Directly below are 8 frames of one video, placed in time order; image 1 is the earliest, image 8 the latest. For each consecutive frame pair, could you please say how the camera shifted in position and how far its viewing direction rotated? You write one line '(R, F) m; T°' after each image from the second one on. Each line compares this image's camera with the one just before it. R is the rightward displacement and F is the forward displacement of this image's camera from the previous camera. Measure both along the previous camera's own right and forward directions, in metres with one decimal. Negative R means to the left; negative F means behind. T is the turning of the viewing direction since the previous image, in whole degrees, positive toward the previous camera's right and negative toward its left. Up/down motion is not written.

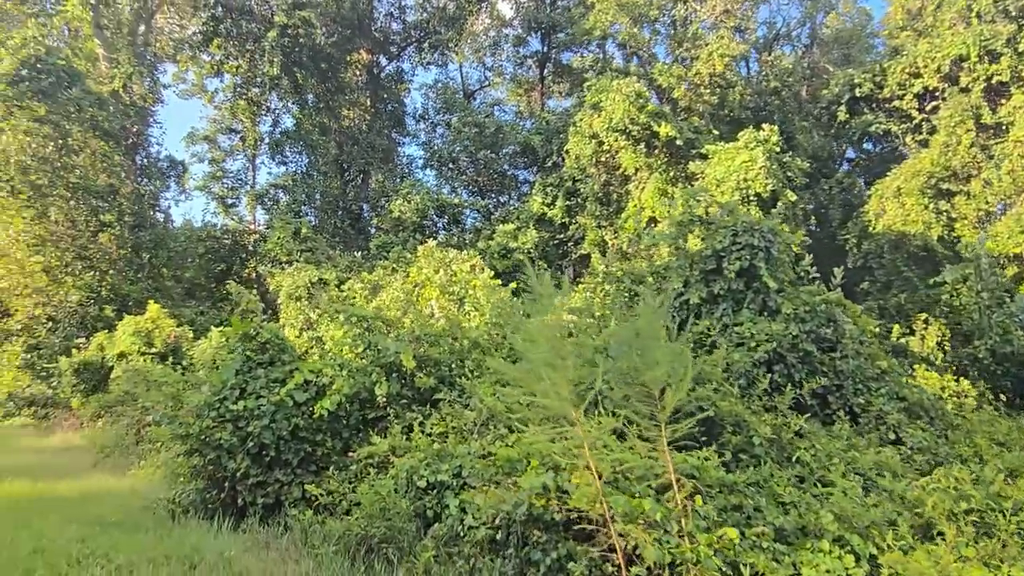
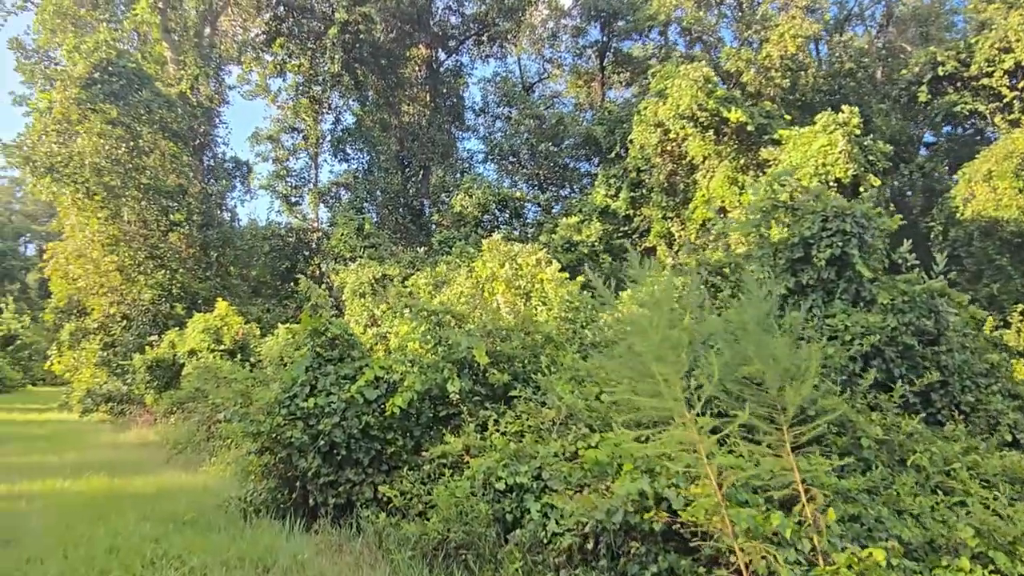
(-0.1, +0.2) m; -4°
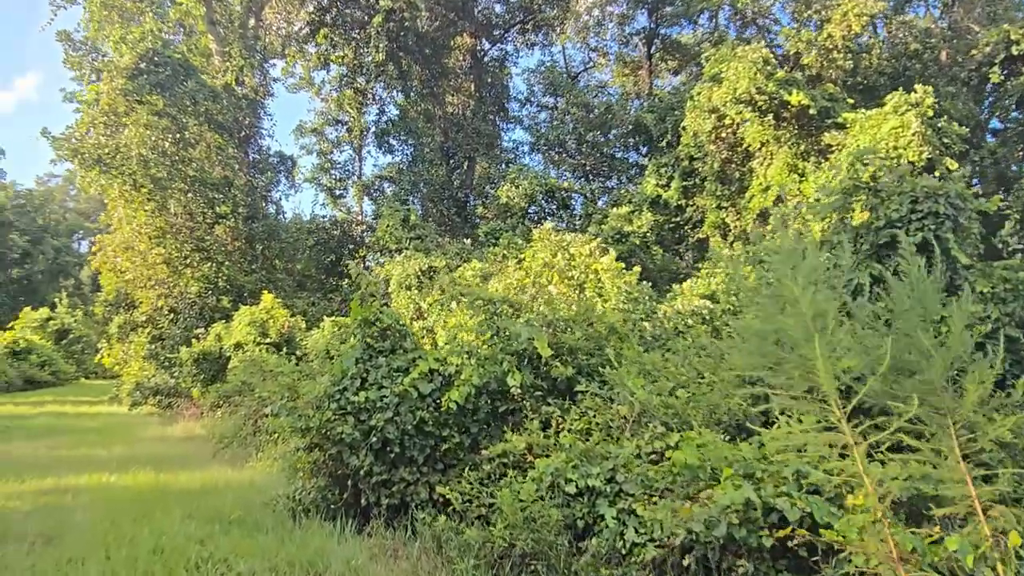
(-0.1, +0.3) m; -3°
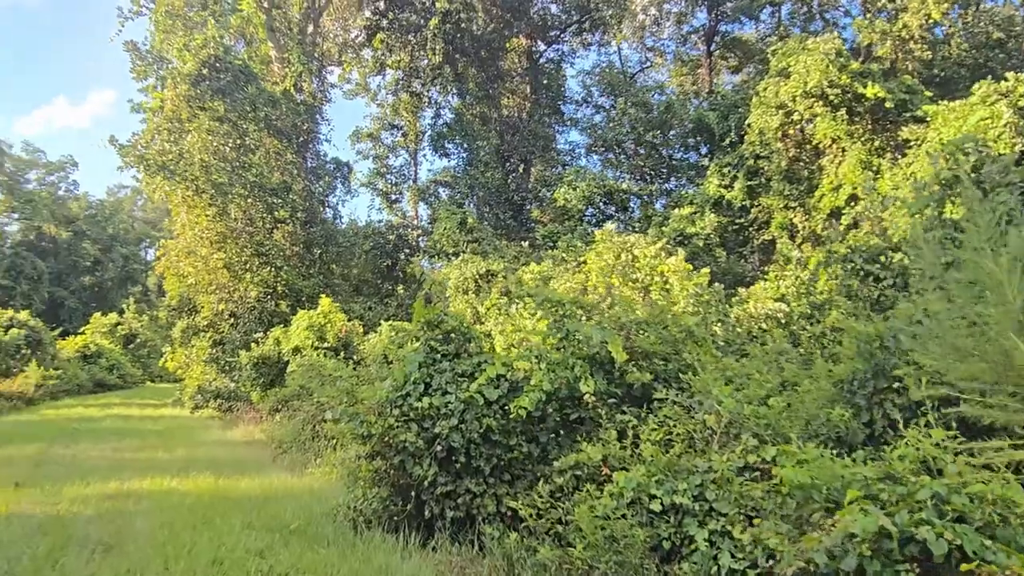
(-0.1, +0.3) m; -4°
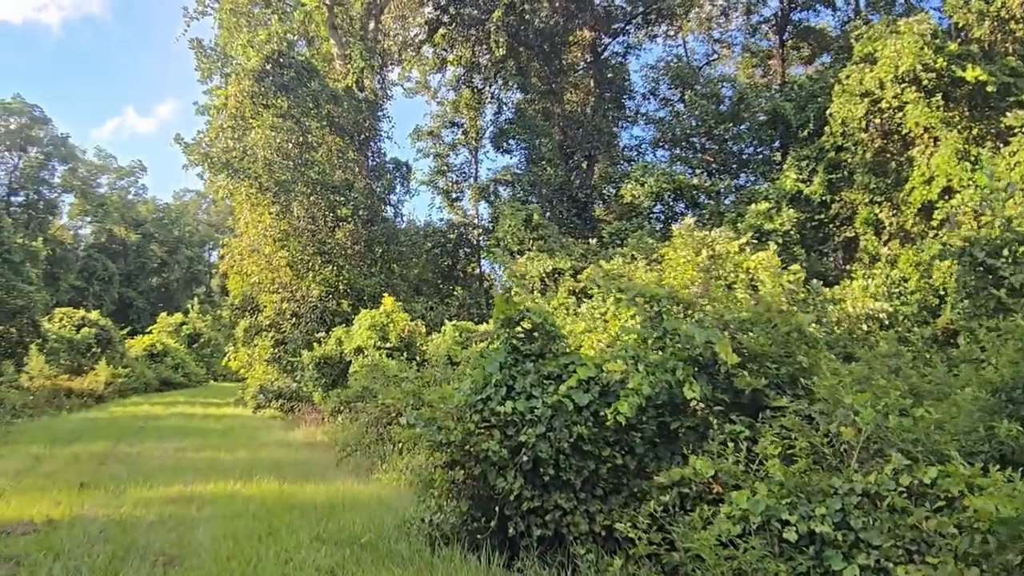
(-0.2, +0.4) m; -4°
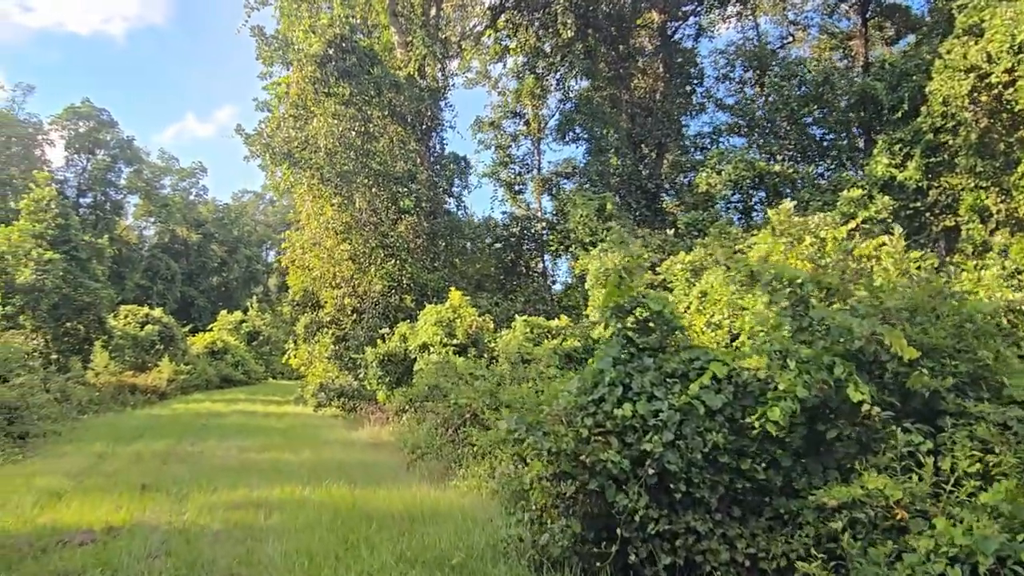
(-0.3, +0.5) m; -4°
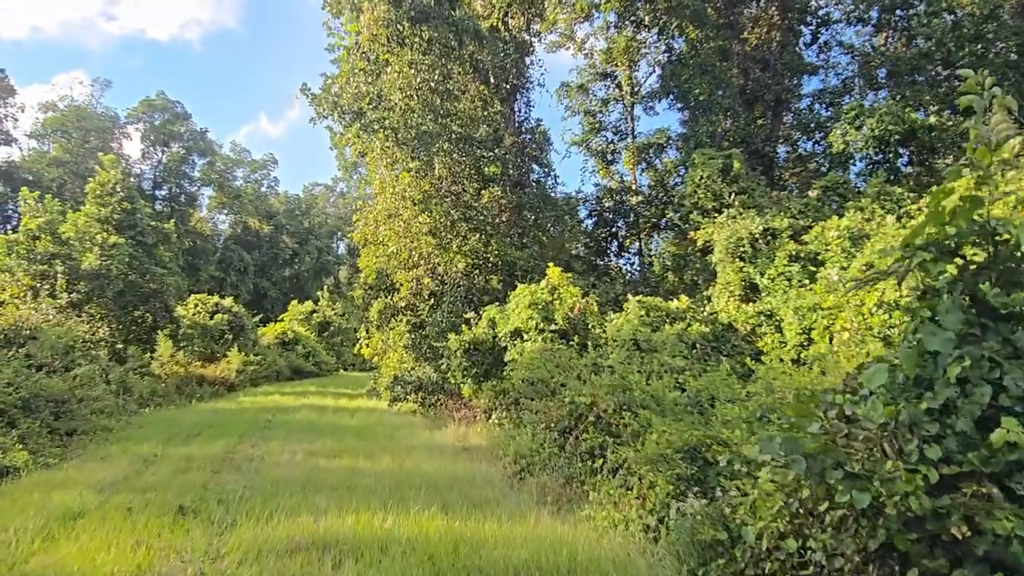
(-0.5, +1.4) m; -5°
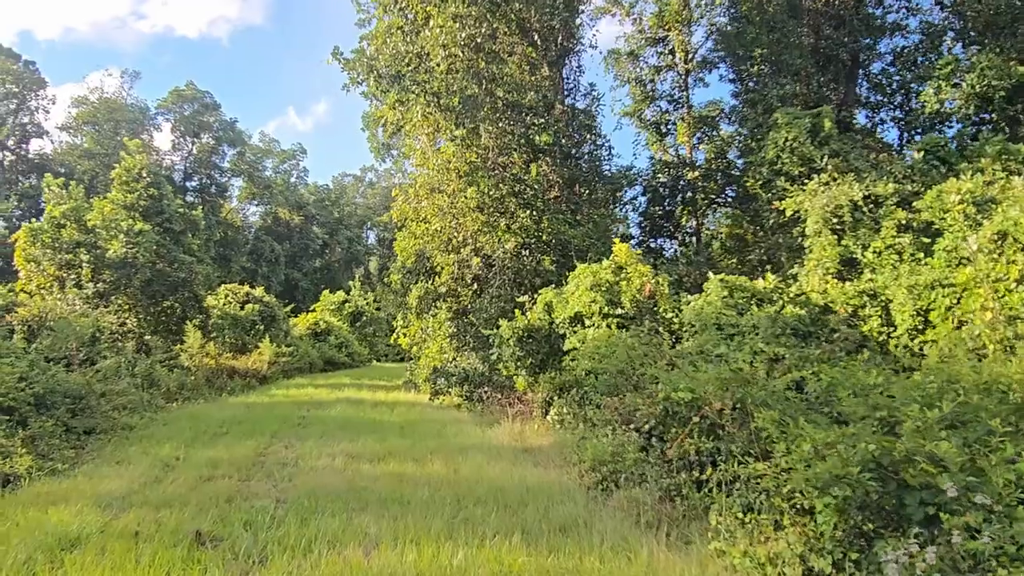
(-0.3, +0.9) m; -2°
